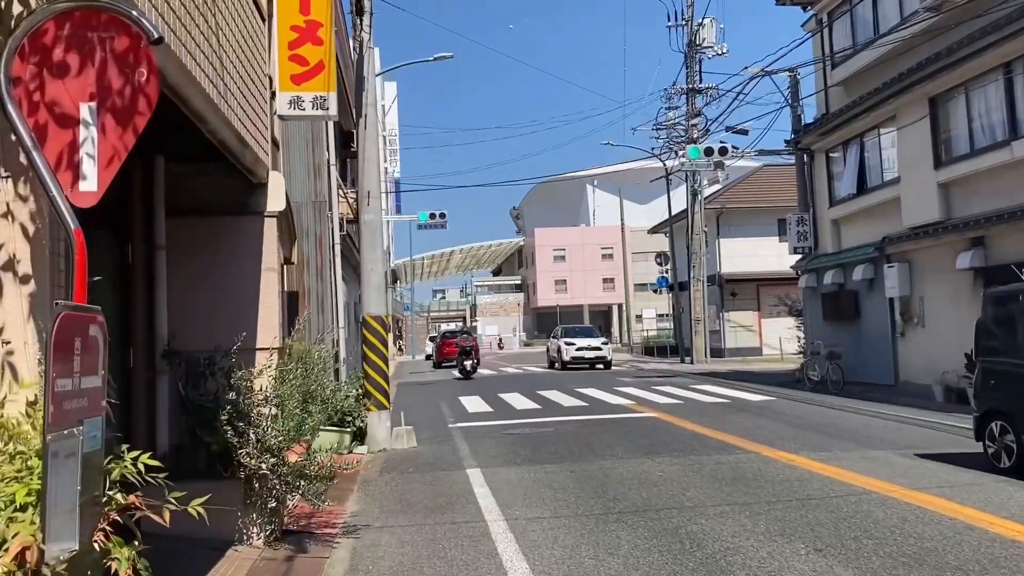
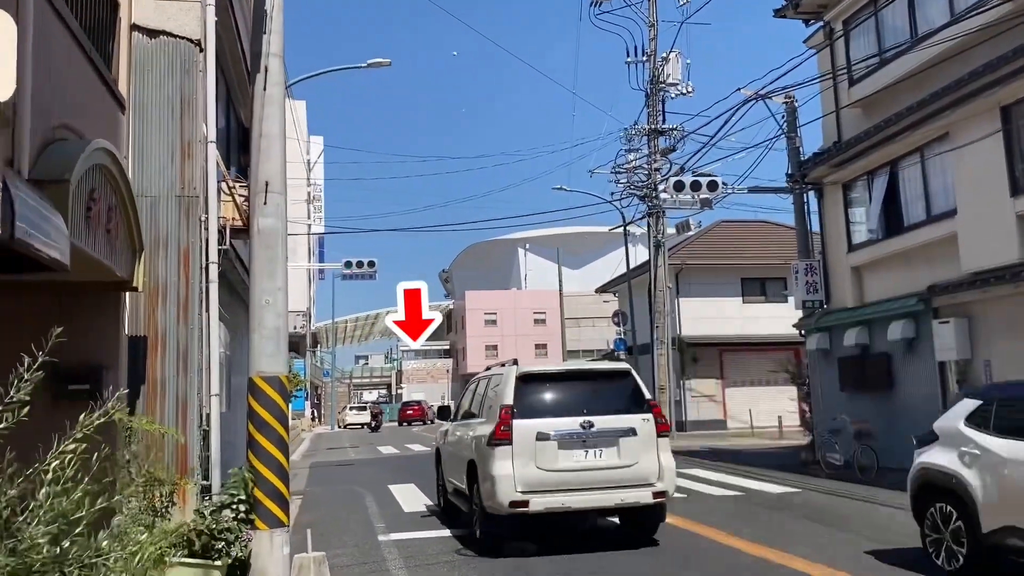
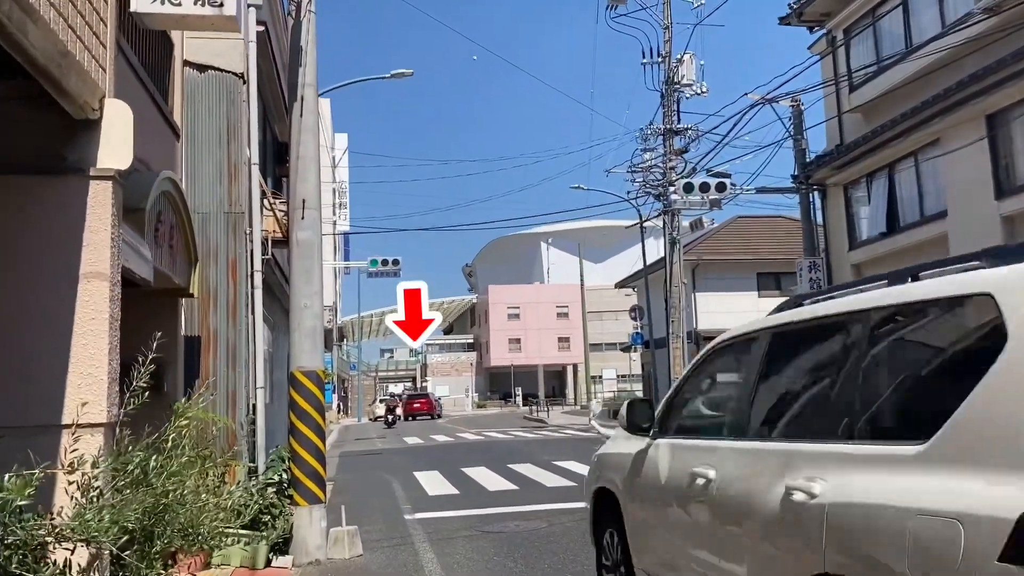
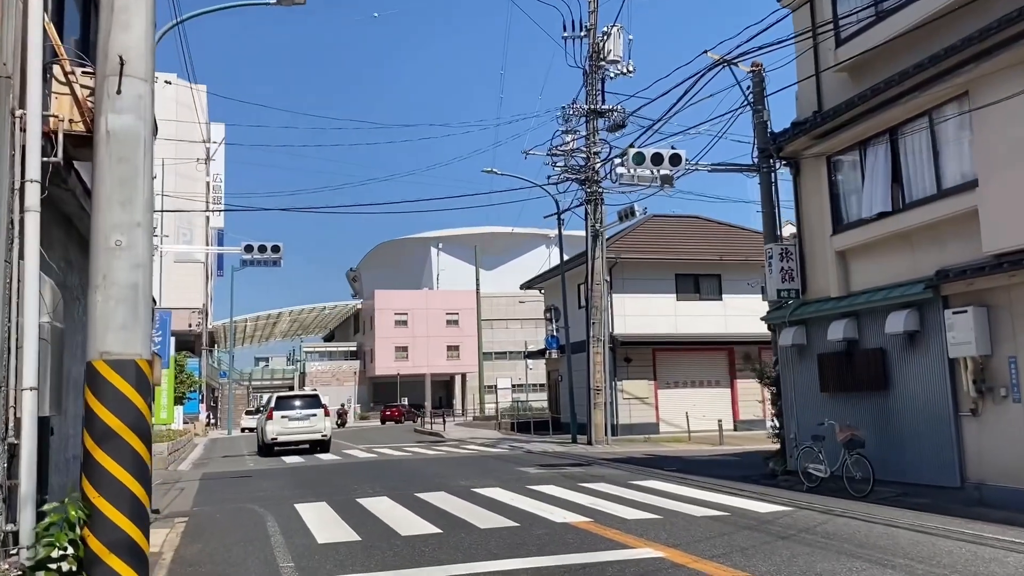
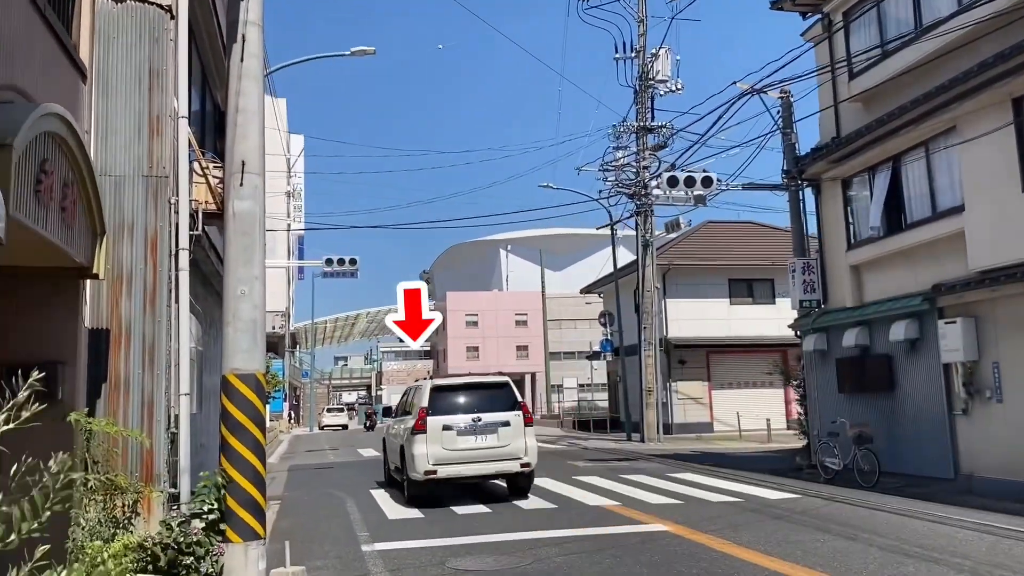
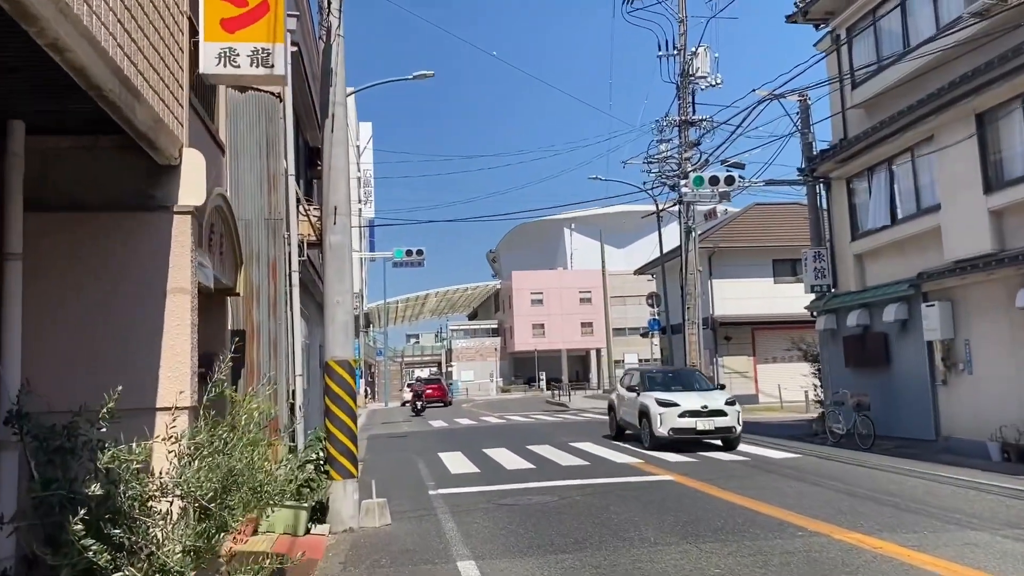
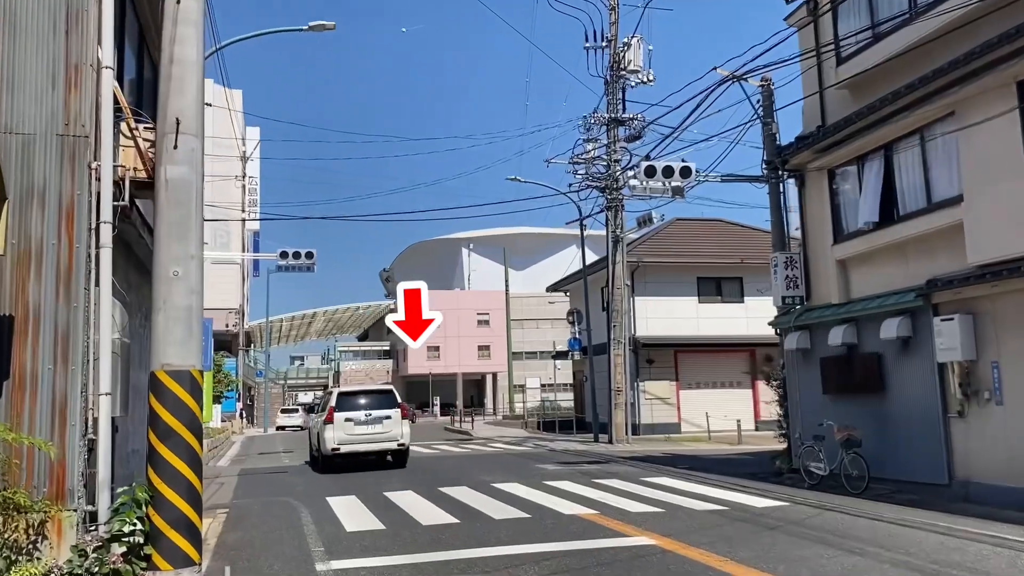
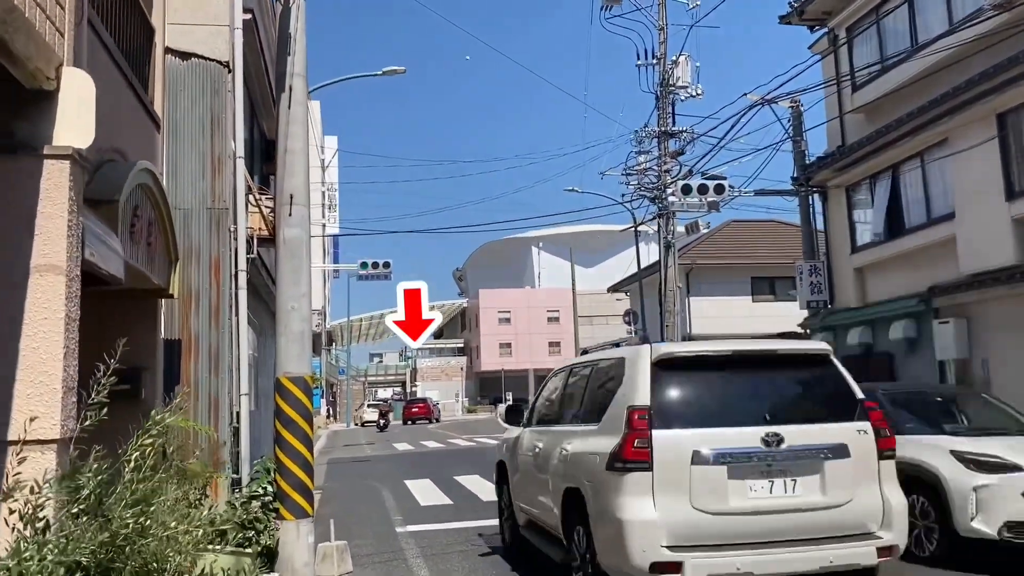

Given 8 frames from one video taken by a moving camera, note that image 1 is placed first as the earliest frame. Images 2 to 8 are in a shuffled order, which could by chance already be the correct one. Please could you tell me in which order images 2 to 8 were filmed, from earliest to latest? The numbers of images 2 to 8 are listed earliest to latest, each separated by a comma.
6, 3, 8, 2, 5, 7, 4
